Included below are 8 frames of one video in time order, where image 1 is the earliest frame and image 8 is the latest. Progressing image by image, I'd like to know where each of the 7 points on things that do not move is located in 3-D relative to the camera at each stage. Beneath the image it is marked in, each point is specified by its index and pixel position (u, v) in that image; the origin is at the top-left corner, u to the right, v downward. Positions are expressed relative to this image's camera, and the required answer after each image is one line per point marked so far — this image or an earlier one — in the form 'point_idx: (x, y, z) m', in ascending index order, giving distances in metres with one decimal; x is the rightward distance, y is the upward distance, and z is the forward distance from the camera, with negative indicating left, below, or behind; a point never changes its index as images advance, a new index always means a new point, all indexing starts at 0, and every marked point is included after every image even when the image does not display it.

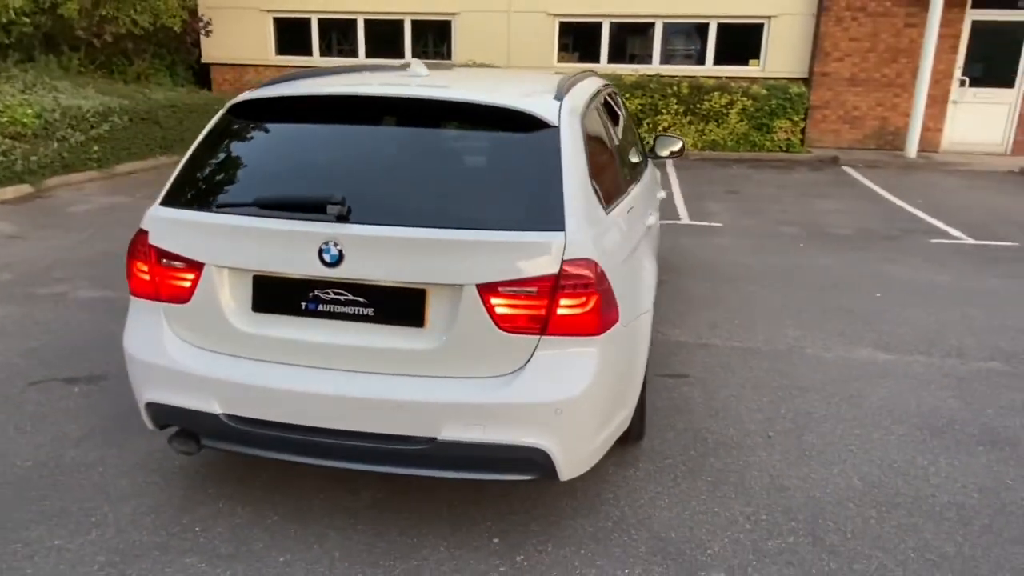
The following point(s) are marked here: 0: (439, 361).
0: (-0.3, -0.3, +2.6) m
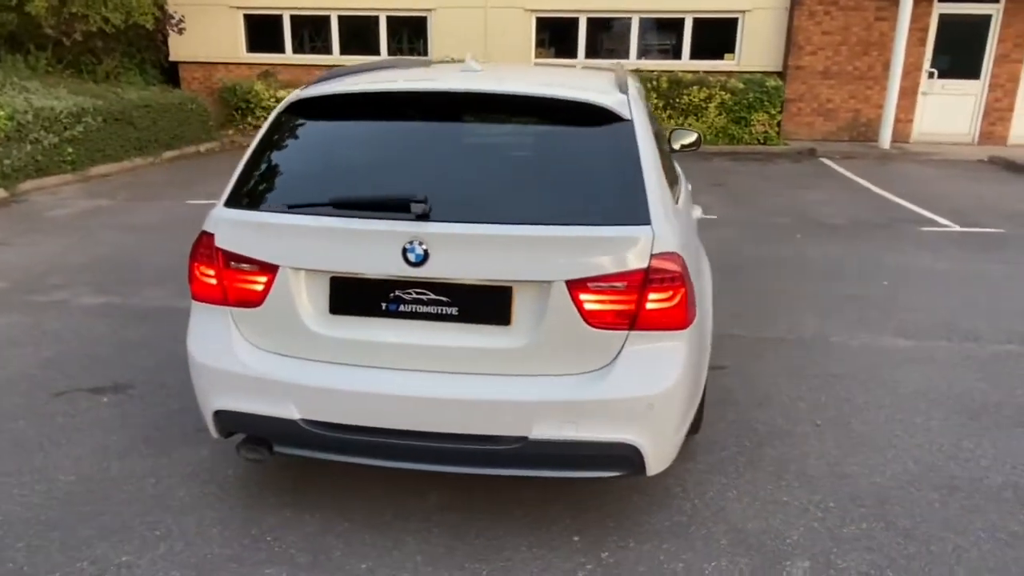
0: (+0.1, -0.2, +2.6) m
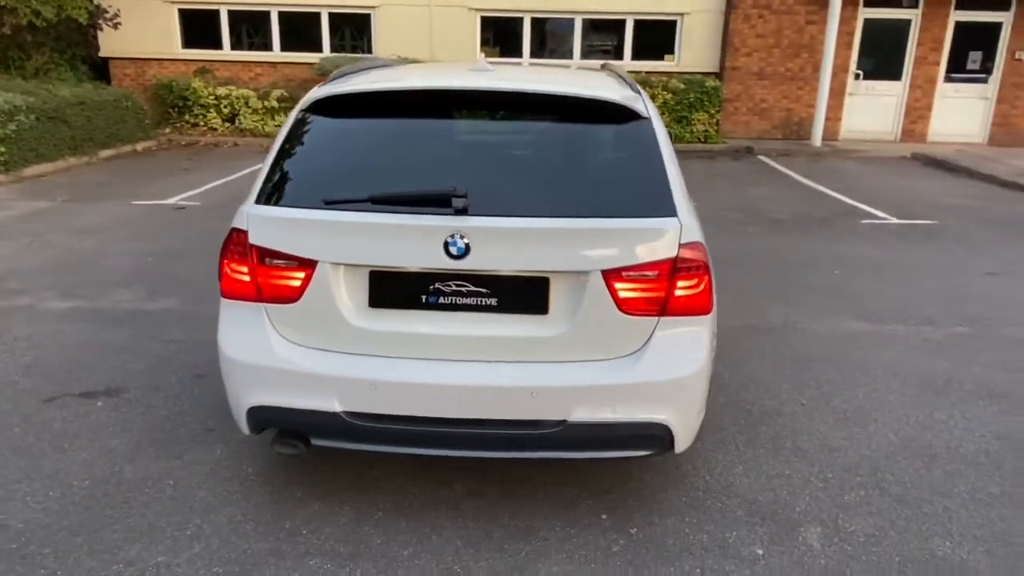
0: (+0.2, -0.2, +2.7) m
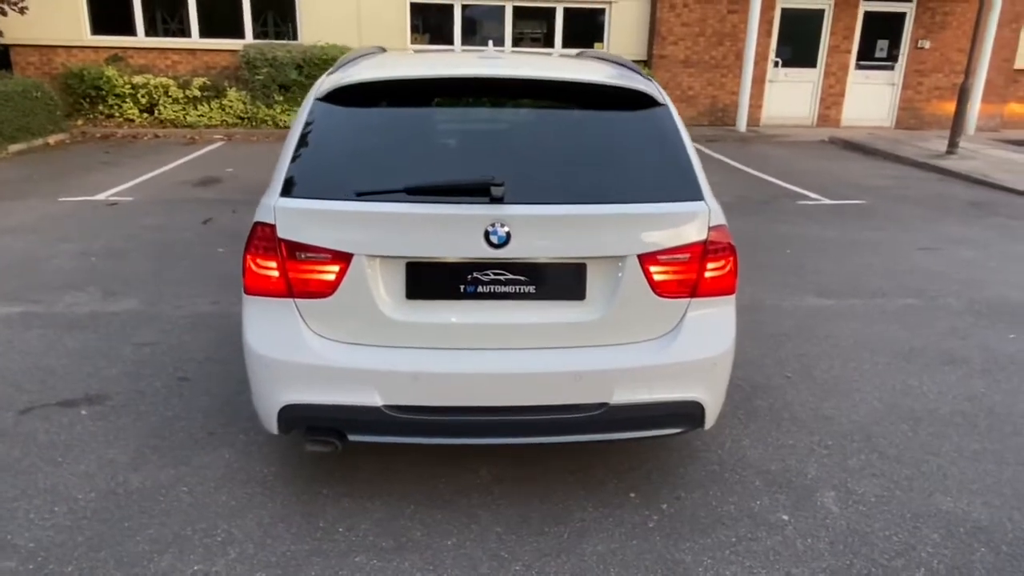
0: (+0.3, -0.2, +2.7) m
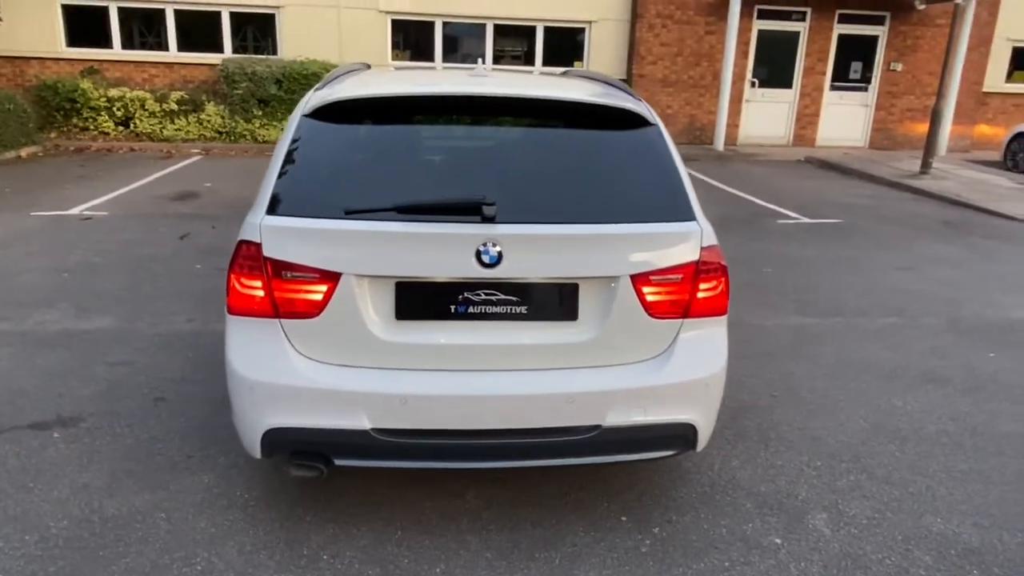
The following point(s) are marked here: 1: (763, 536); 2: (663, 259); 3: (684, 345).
0: (+0.3, -0.2, +2.7) m
1: (+1.0, -1.0, +3.0) m
2: (+0.6, +0.1, +2.7) m
3: (+0.7, -0.2, +2.8) m
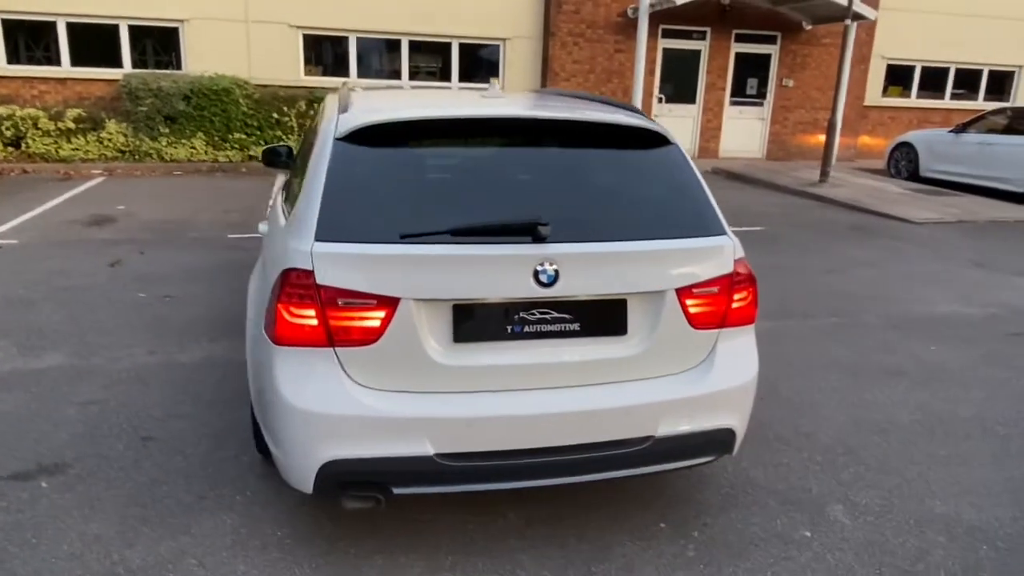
0: (+0.5, -0.3, +2.8) m
1: (+1.2, -1.0, +3.1) m
2: (+0.7, +0.1, +2.8) m
3: (+0.8, -0.3, +2.9) m
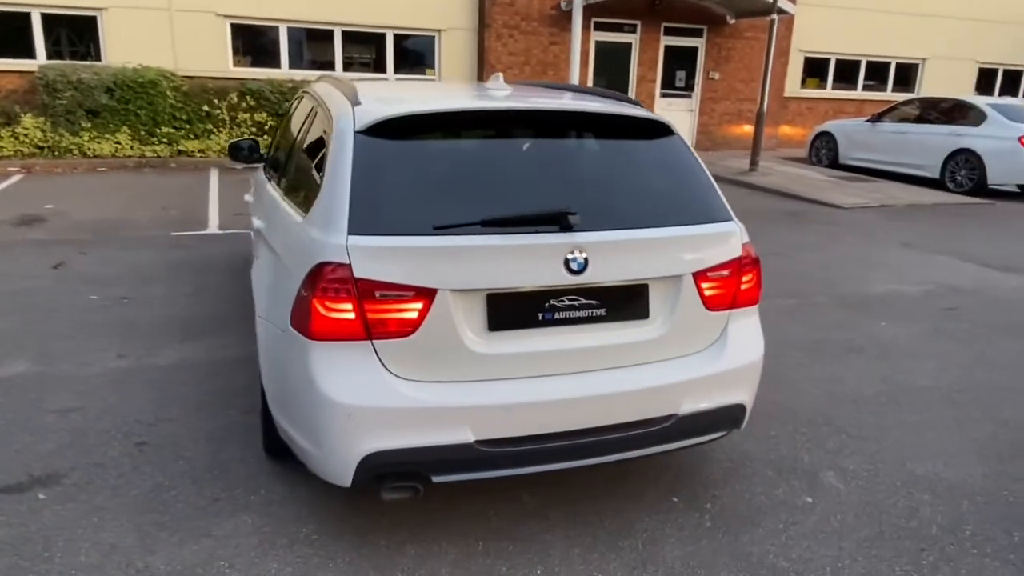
0: (+0.6, -0.2, +2.9) m
1: (+1.3, -1.0, +3.3) m
2: (+0.8, +0.1, +3.0) m
3: (+0.9, -0.2, +3.1) m
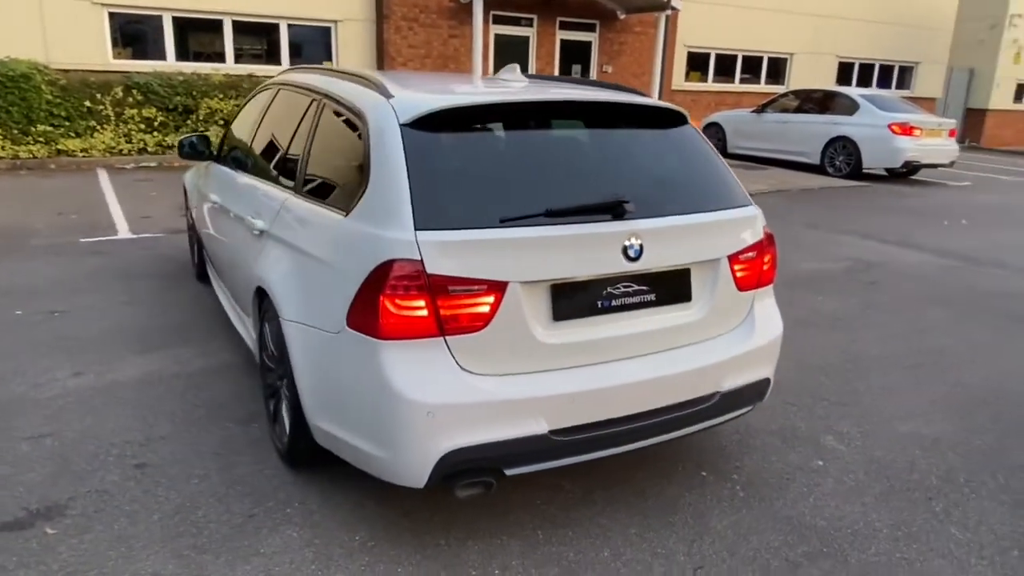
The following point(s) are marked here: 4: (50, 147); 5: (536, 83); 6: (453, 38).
0: (+0.8, -0.2, +3.0) m
1: (+1.4, -0.8, +3.6) m
2: (+1.0, +0.2, +3.1) m
3: (+1.1, -0.1, +3.2) m
4: (-7.9, +2.4, +12.5) m
5: (+0.1, +1.0, +3.7) m
6: (-1.3, +5.7, +16.7) m
